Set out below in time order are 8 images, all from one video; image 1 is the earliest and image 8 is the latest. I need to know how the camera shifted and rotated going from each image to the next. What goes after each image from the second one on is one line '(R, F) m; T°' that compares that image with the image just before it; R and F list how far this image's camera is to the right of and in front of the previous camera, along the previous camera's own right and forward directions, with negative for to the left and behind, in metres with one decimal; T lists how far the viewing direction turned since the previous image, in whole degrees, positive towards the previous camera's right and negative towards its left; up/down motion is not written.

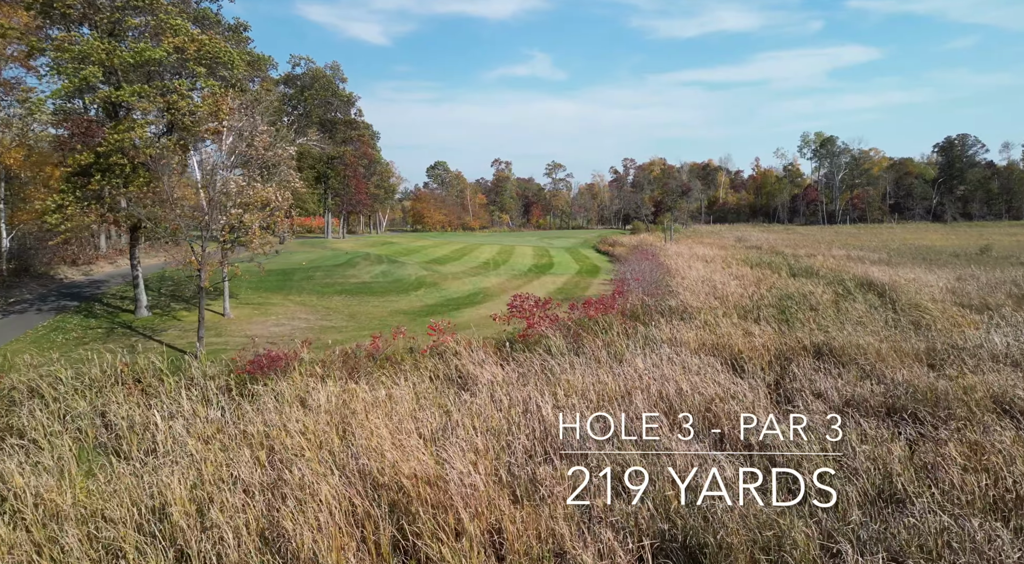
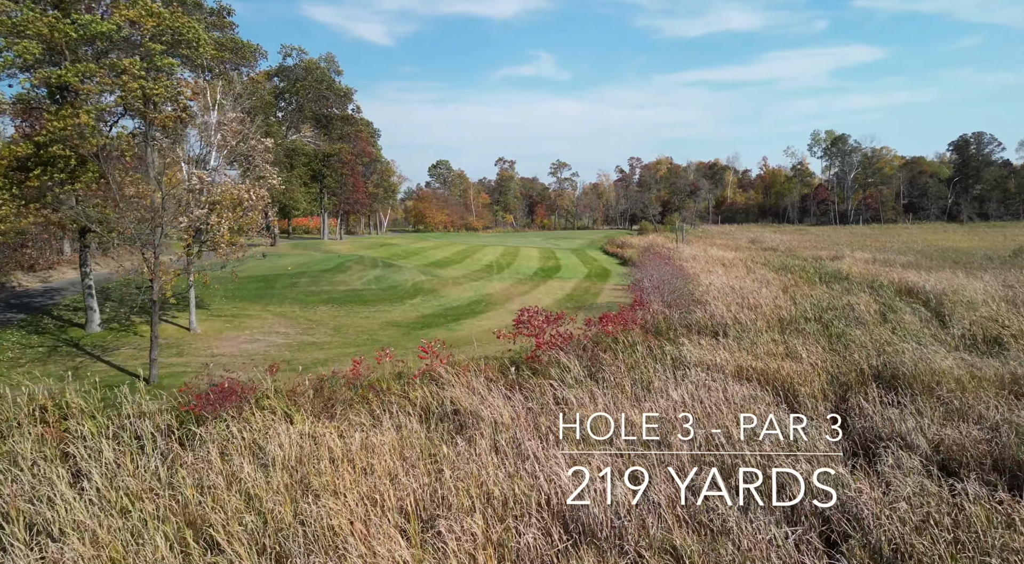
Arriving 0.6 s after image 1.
(0.0, +2.2) m; 0°
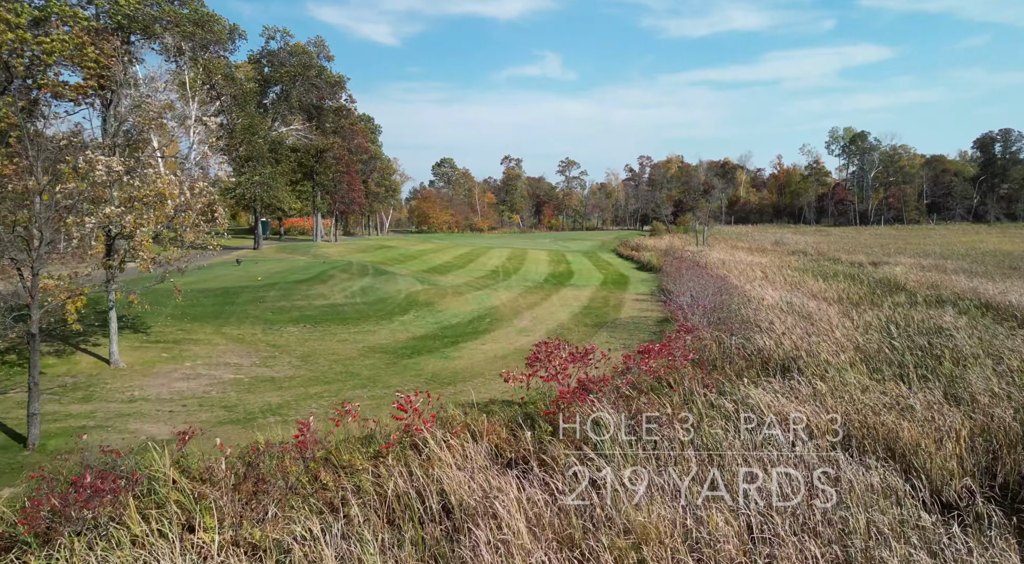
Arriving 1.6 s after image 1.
(-0.1, +3.4) m; 0°
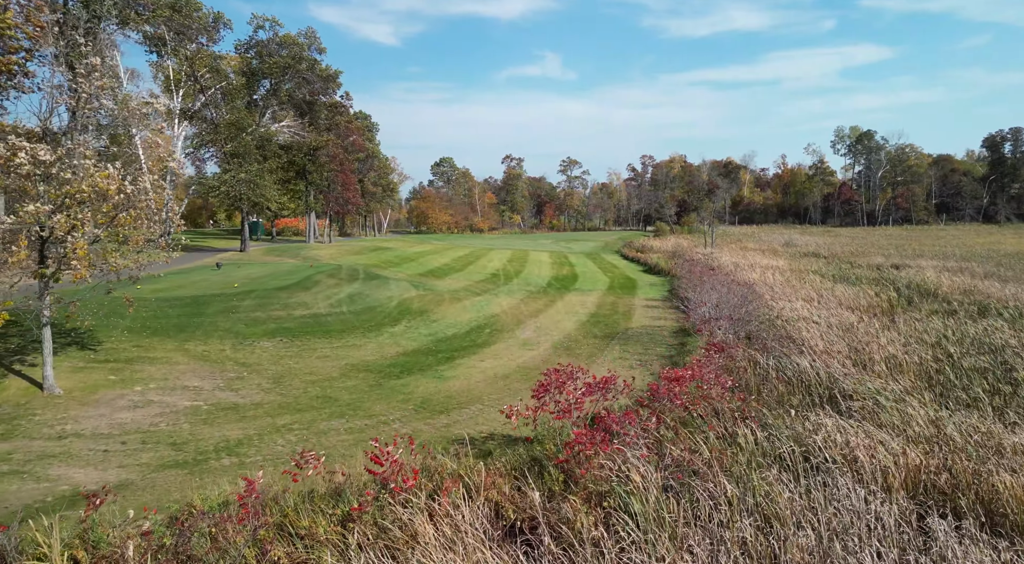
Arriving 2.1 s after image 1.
(0.0, +1.7) m; 0°
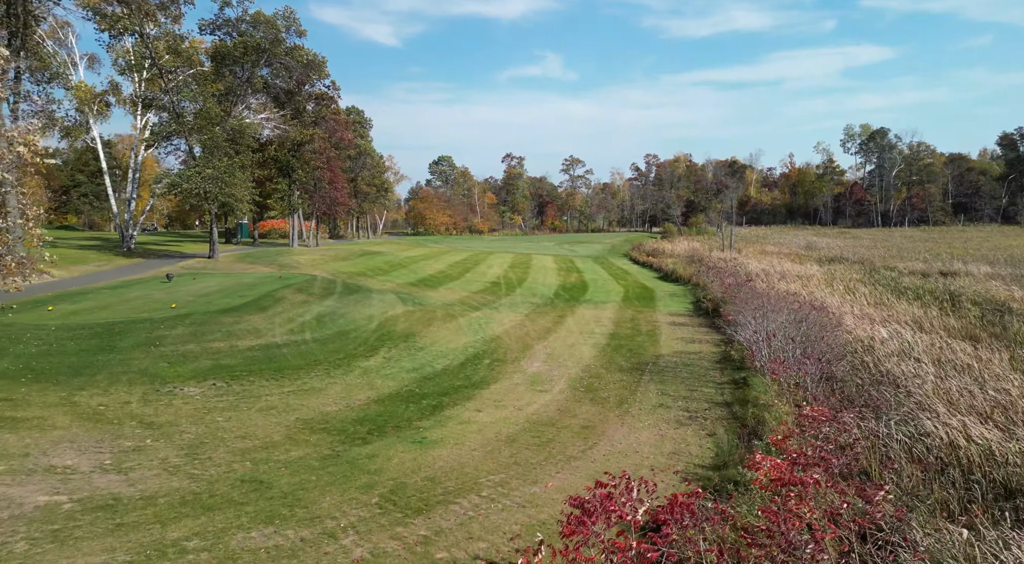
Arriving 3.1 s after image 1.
(-0.1, +3.4) m; 0°
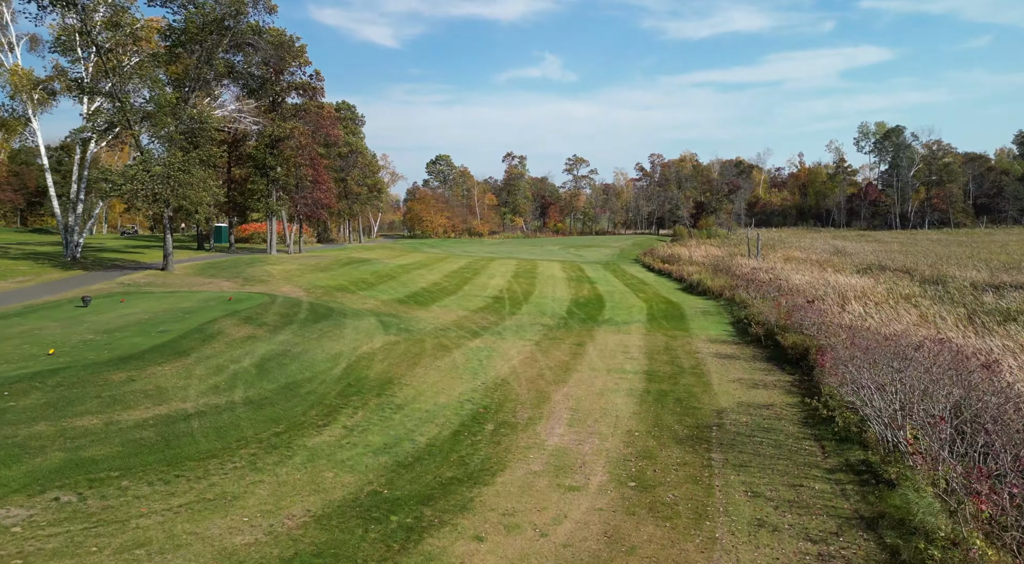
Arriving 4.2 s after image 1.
(-0.2, +4.0) m; 0°
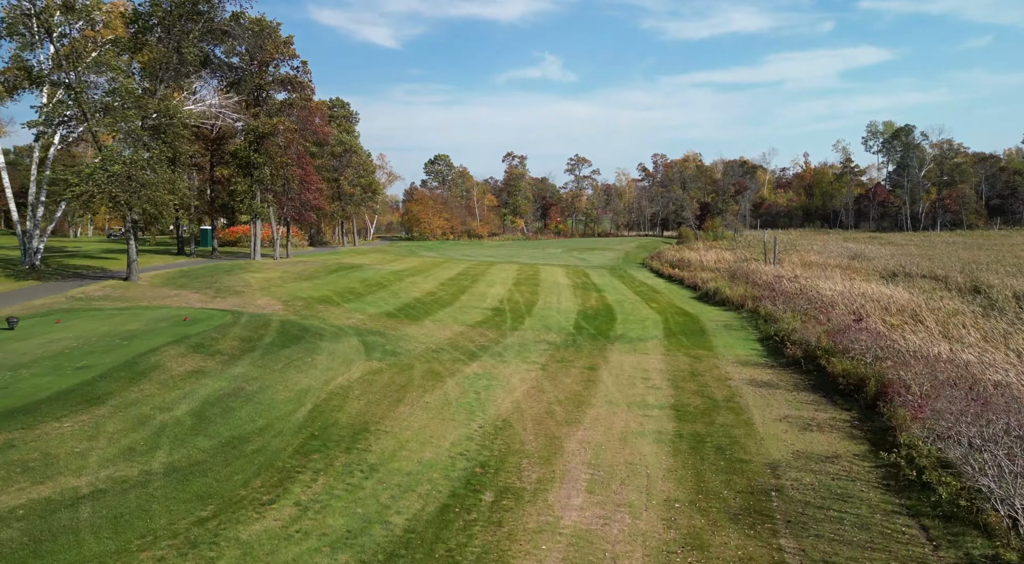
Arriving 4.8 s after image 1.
(0.0, +2.3) m; 0°
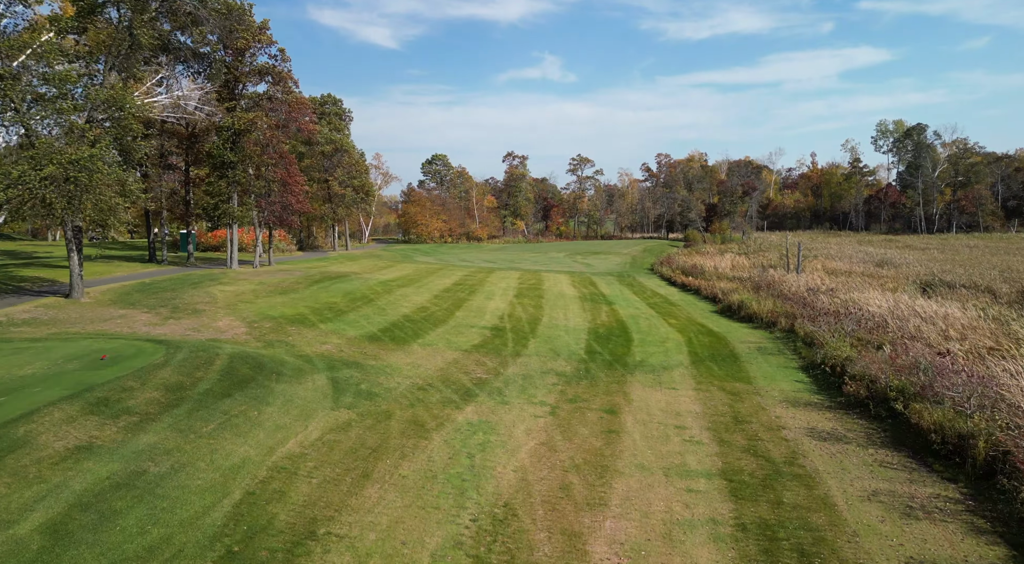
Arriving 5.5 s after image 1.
(0.0, +2.8) m; 0°
